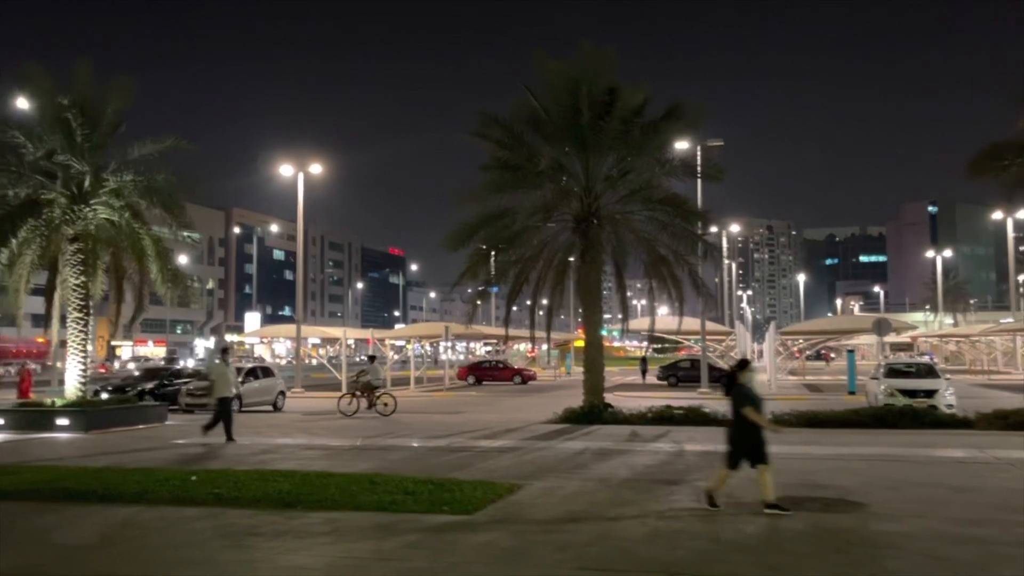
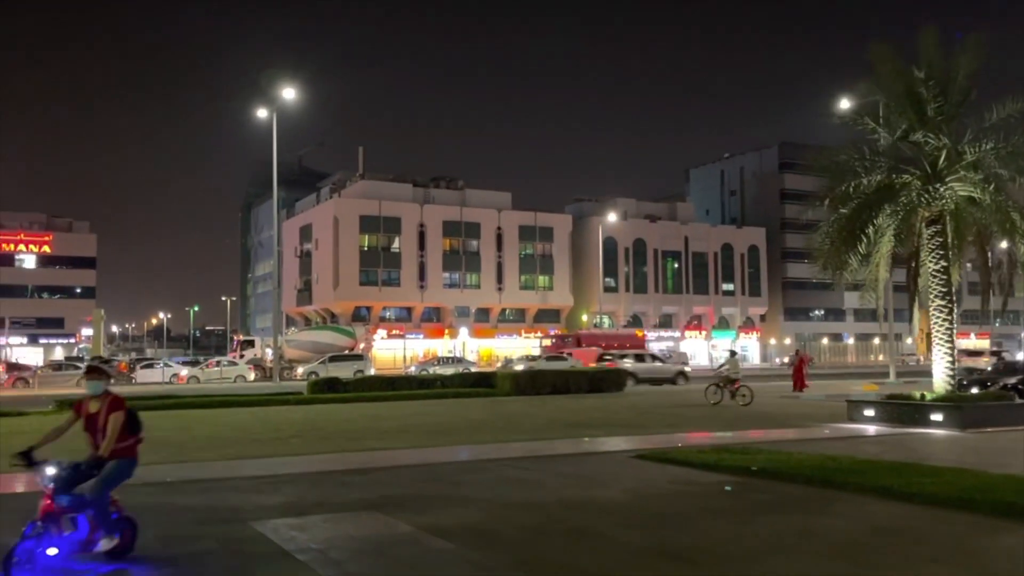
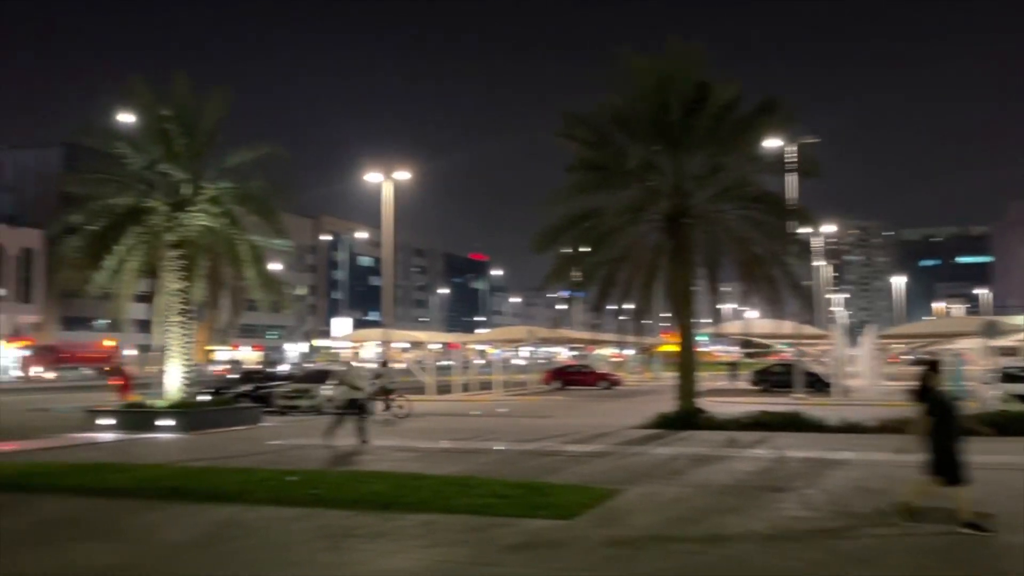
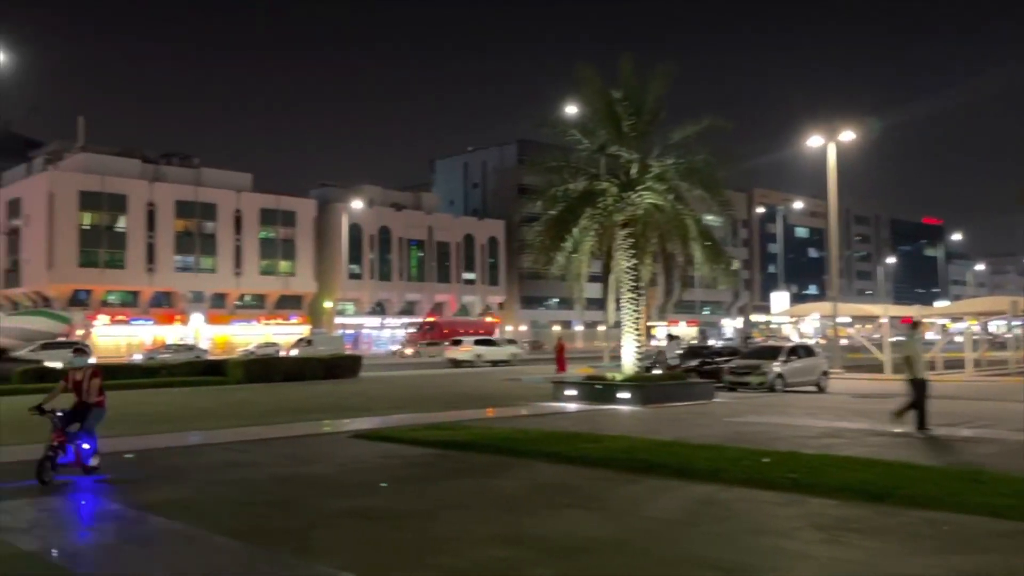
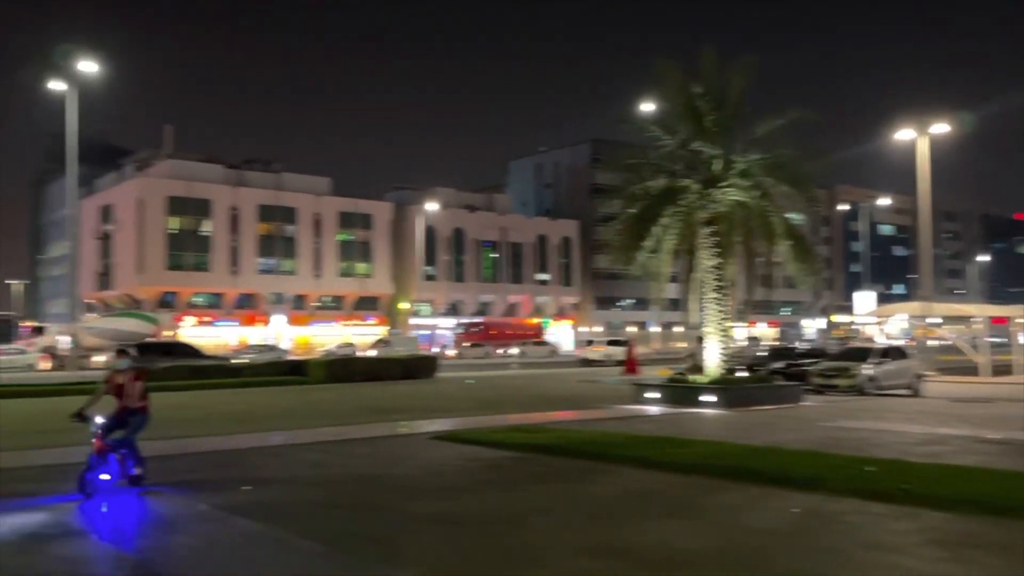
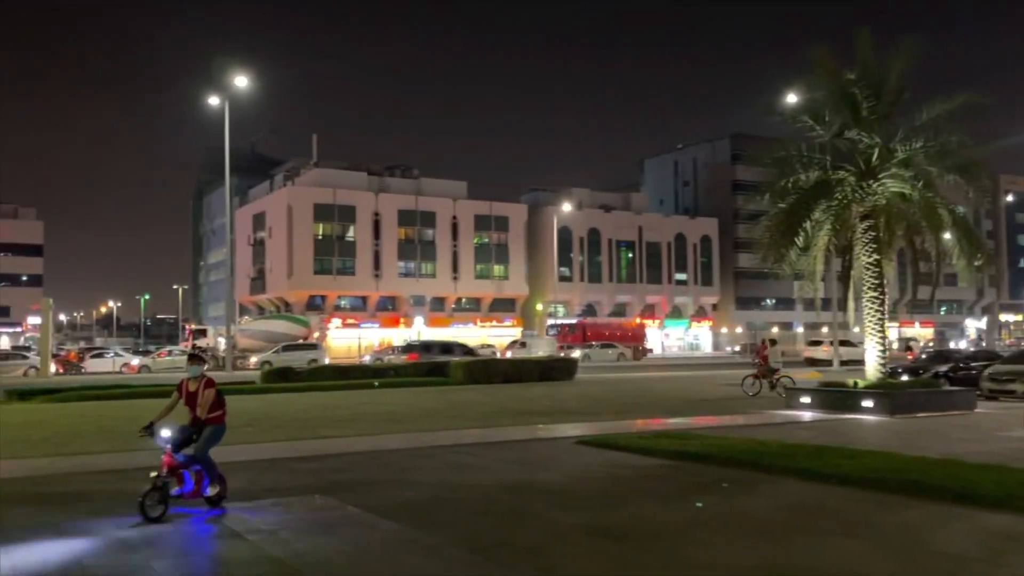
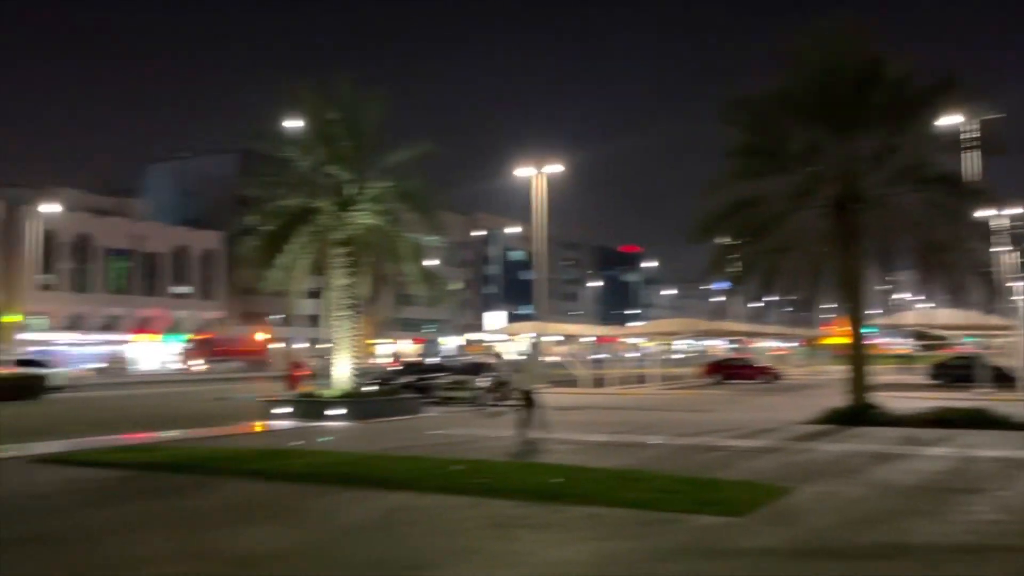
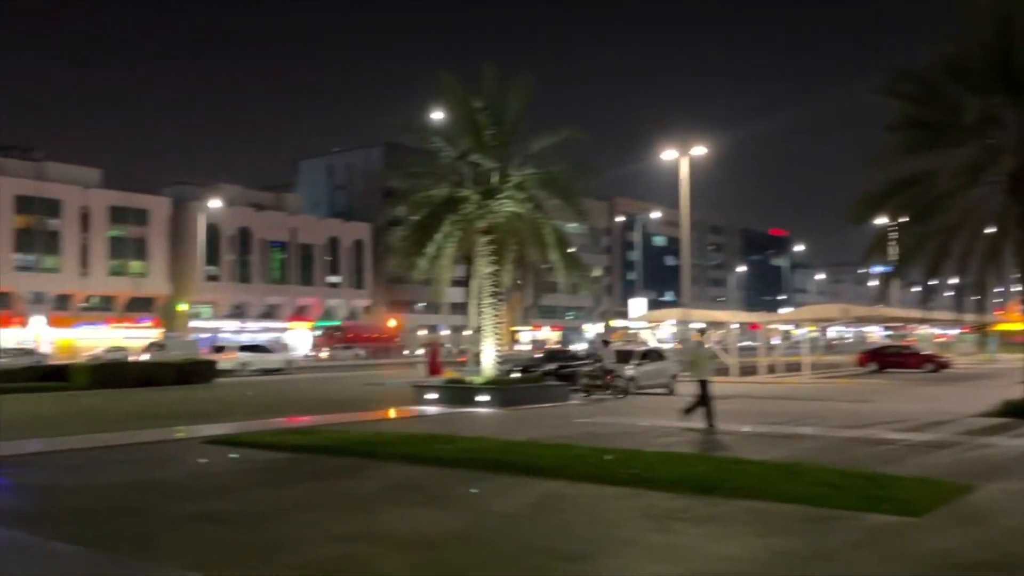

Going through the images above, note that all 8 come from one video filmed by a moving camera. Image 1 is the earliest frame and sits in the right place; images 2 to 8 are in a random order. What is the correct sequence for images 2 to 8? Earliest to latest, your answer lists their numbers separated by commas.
3, 7, 8, 4, 5, 6, 2
